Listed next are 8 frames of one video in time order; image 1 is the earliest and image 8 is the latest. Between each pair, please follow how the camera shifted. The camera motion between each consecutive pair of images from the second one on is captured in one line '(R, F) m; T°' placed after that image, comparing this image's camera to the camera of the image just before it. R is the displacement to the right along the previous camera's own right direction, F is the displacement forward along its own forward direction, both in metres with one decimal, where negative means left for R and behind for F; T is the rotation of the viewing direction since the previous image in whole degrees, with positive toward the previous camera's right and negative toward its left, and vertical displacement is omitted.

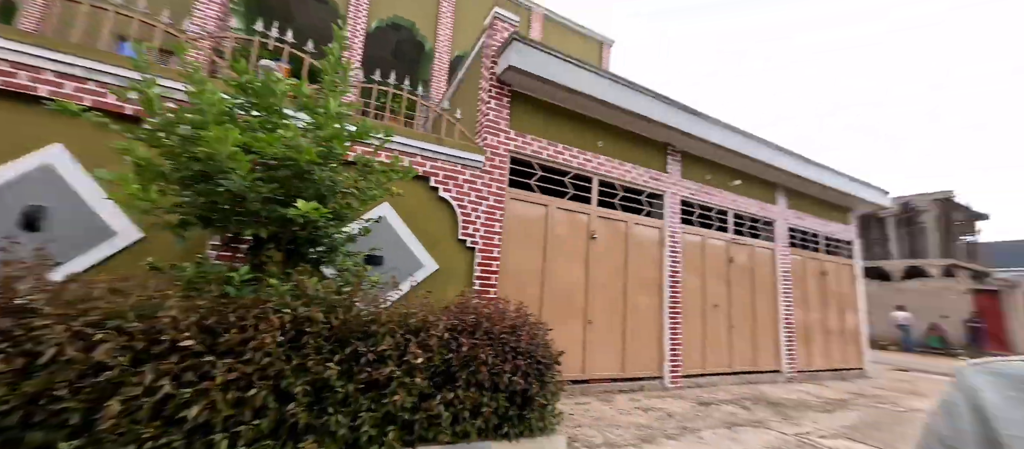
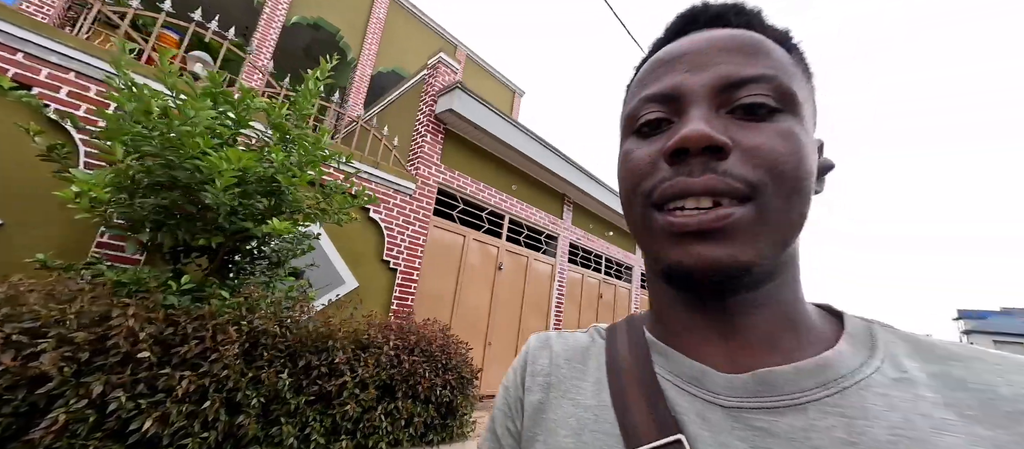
(-0.5, -0.5) m; +18°
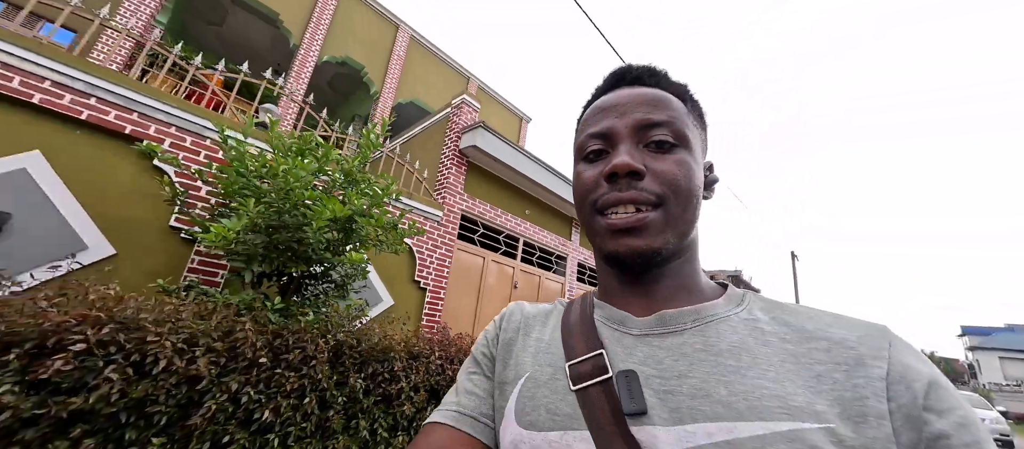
(-0.2, -0.5) m; 0°
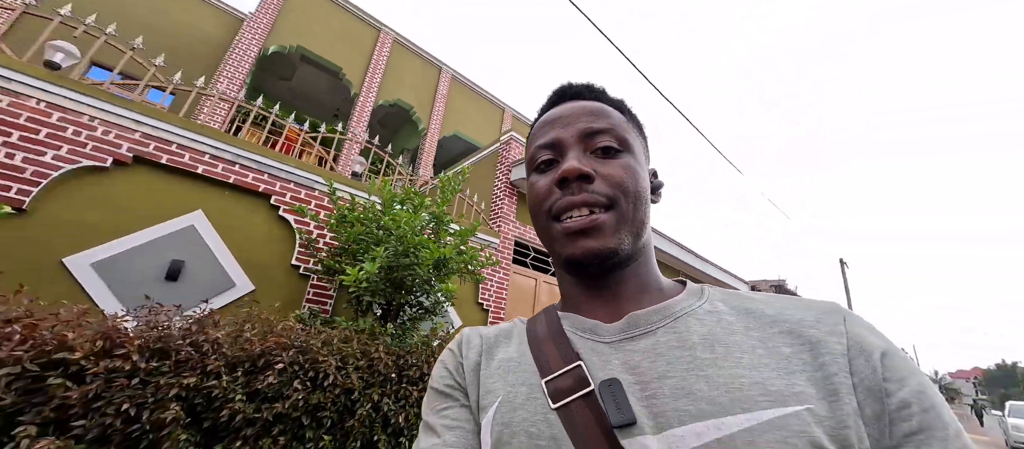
(-0.4, -0.5) m; -4°
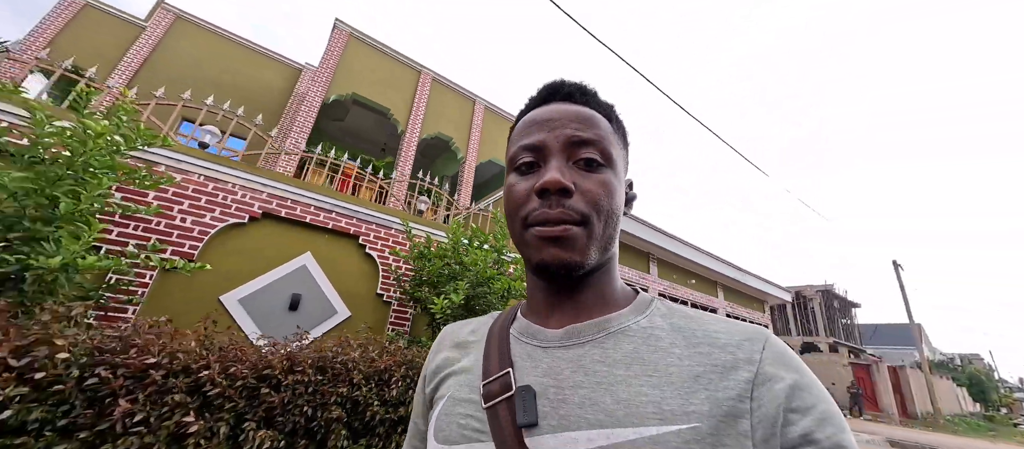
(-0.3, -0.6) m; -4°
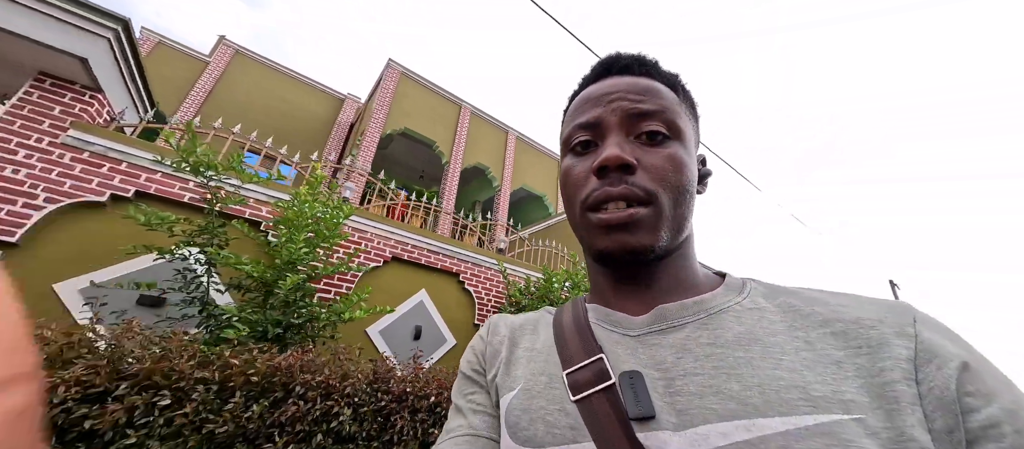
(-1.4, -0.9) m; +1°
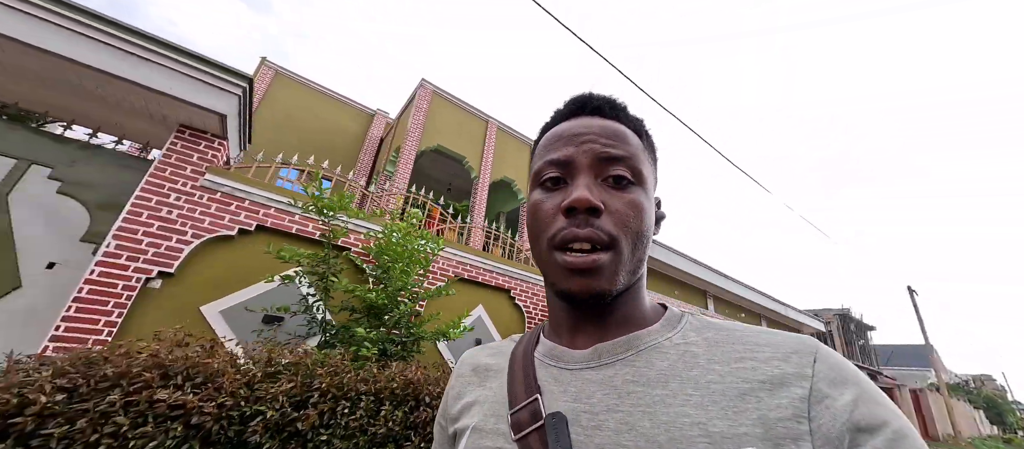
(-0.7, -0.5) m; -1°
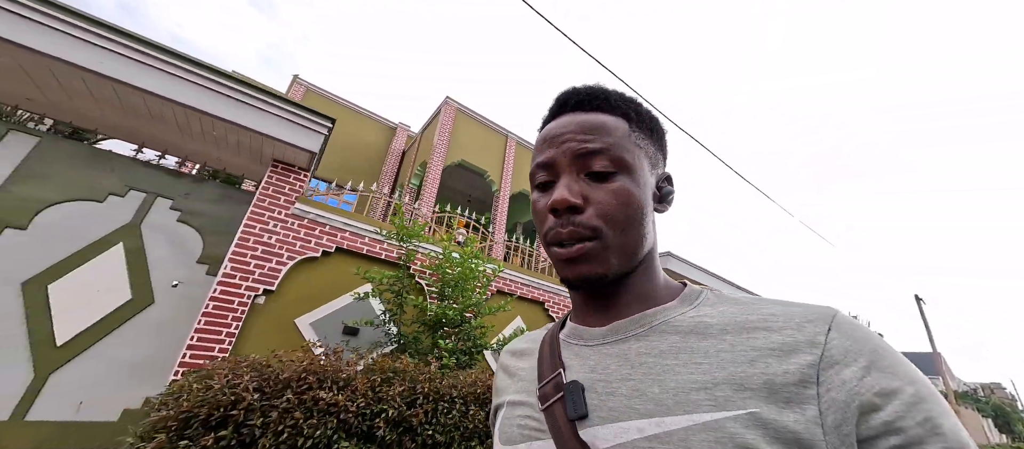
(-0.6, -0.6) m; 0°
